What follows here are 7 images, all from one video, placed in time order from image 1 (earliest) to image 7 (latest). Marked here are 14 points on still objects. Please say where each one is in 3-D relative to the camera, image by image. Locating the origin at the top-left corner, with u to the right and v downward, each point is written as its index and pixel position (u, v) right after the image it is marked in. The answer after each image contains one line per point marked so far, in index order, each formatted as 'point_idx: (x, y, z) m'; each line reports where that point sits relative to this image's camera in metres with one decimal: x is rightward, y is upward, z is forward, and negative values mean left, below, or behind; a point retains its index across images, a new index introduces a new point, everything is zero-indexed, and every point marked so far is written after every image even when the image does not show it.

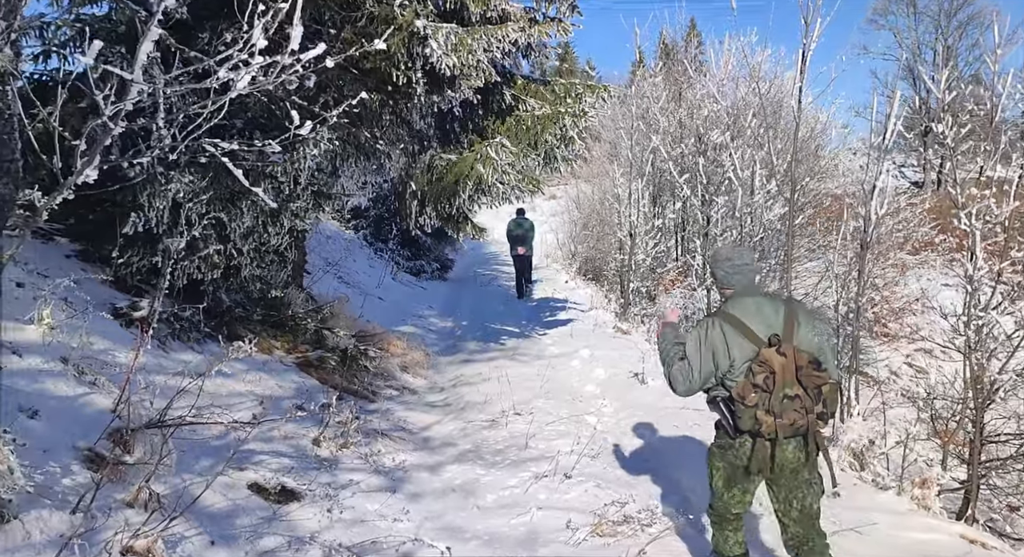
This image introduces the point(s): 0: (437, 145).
0: (-0.9, +1.5, +8.3) m
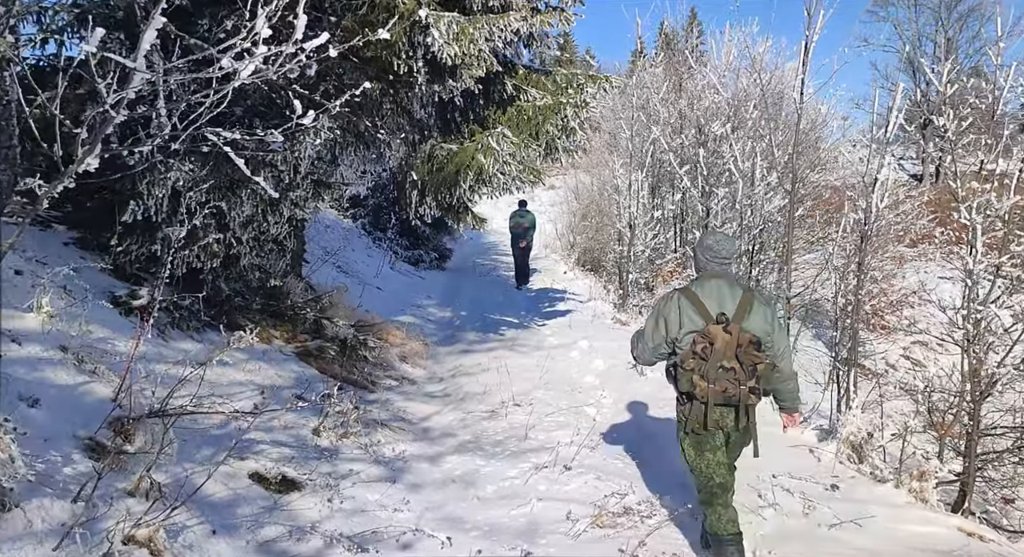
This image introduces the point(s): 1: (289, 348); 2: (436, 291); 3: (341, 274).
0: (-0.9, +1.7, +8.2) m
1: (-2.3, -0.7, +7.2) m
2: (-1.6, -0.3, +14.7) m
3: (-2.9, +0.1, +12.1) m
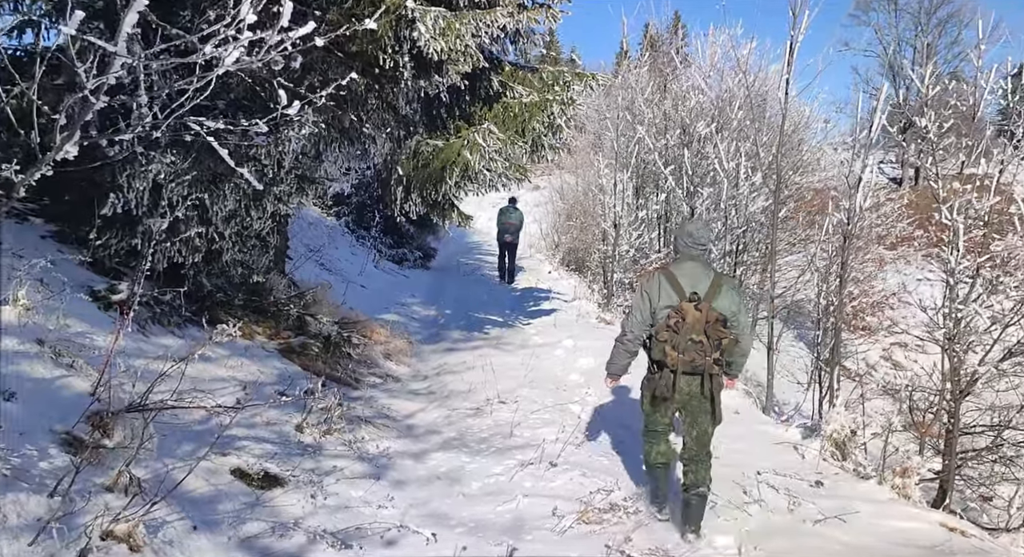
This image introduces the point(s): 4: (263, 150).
0: (-1.0, +1.7, +8.2) m
1: (-2.4, -0.7, +7.1) m
2: (-1.9, -0.2, +14.6) m
3: (-3.2, +0.1, +12.0) m
4: (-2.2, +1.1, +6.4) m
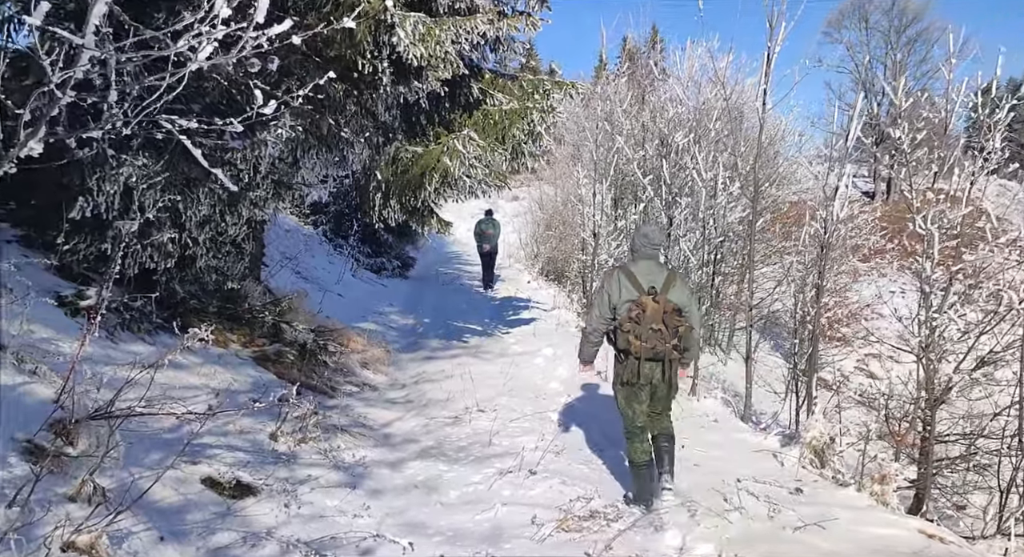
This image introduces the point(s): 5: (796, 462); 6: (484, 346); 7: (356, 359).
0: (-1.2, +1.6, +8.1) m
1: (-2.6, -0.7, +7.0) m
2: (-2.3, -0.4, +14.5) m
3: (-3.5, 0.0, +11.8) m
4: (-2.4, +1.1, +6.3) m
5: (+2.2, -1.4, +5.6) m
6: (-0.4, -1.0, +10.7) m
7: (-1.8, -1.0, +8.4) m
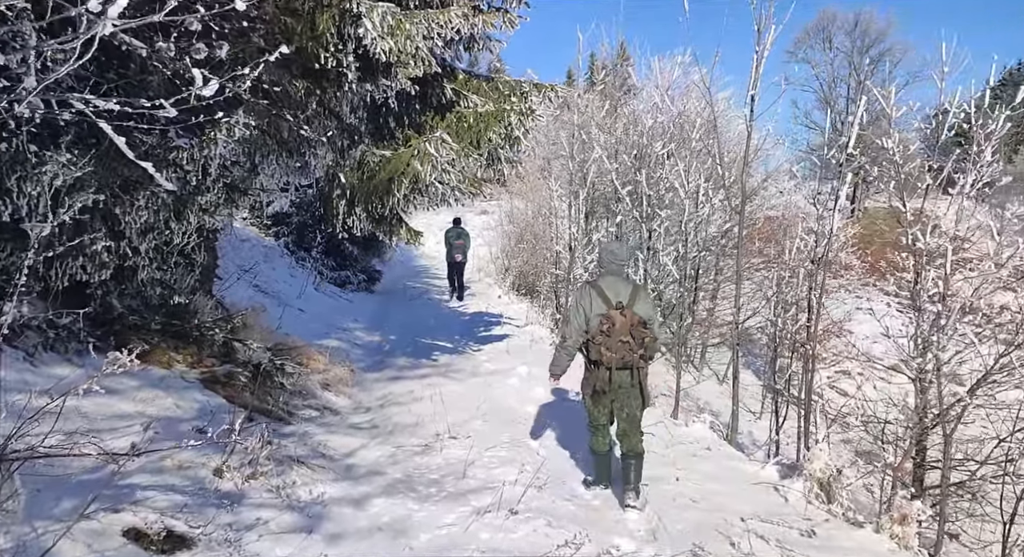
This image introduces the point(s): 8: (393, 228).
0: (-1.5, +1.5, +7.6) m
1: (-2.8, -0.8, +6.3) m
2: (-2.9, -0.7, +13.9) m
3: (-3.9, -0.2, +11.1) m
4: (-2.6, +1.0, +5.7) m
5: (+2.1, -1.5, +5.1) m
6: (-0.8, -1.2, +10.1) m
7: (-2.1, -1.1, +7.8) m
8: (-1.3, +0.6, +8.0) m
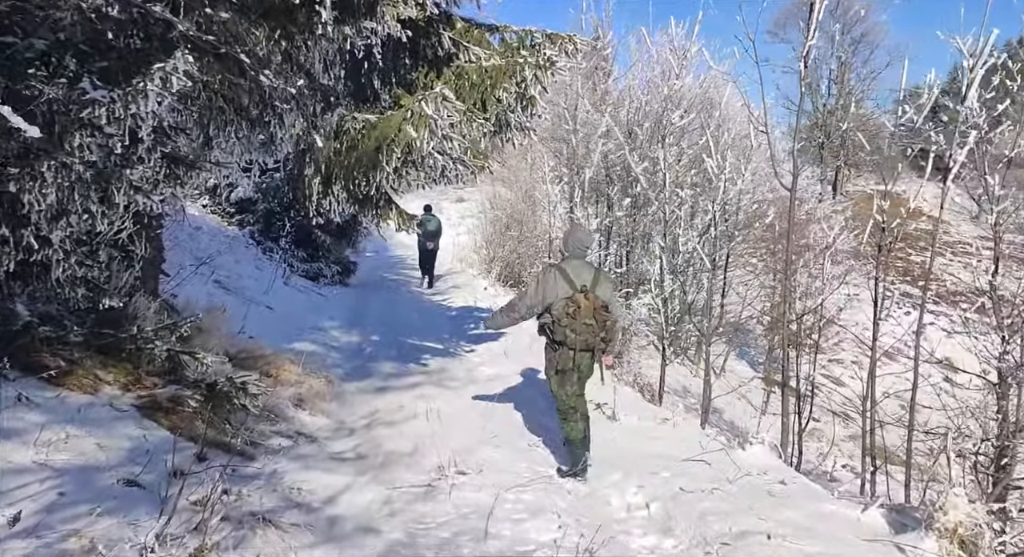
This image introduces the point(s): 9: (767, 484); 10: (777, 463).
0: (-1.4, +1.5, +6.2) m
1: (-2.7, -0.8, +4.9) m
2: (-3.0, -0.6, +12.4) m
3: (-4.0, -0.1, +9.7) m
4: (-2.4, +1.0, +4.2) m
5: (+2.3, -1.5, +3.9) m
6: (-0.8, -1.1, +8.8) m
7: (-2.0, -1.1, +6.4) m
8: (-1.3, +0.6, +6.6) m
9: (+1.8, -1.4, +4.9) m
10: (+2.1, -1.4, +5.6) m
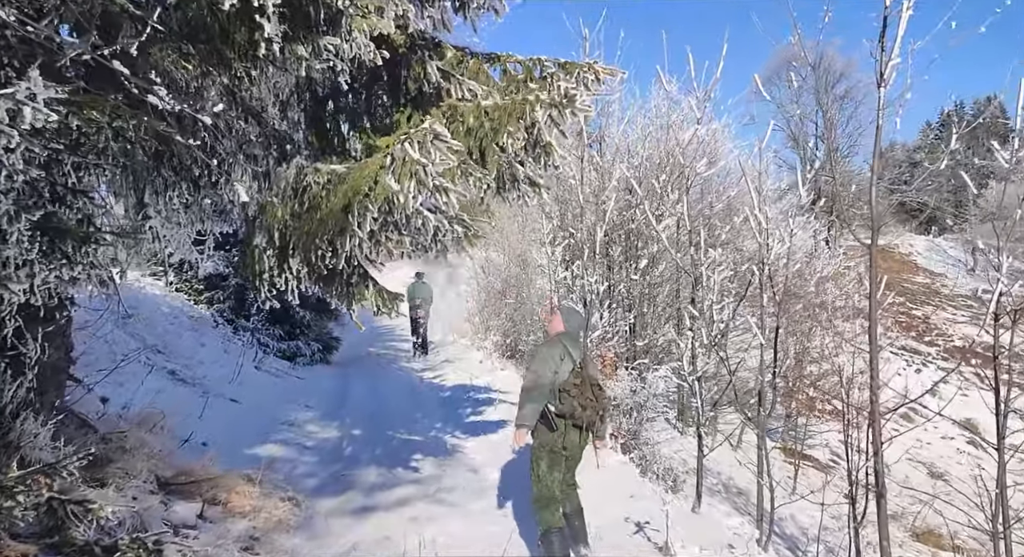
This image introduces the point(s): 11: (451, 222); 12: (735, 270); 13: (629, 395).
0: (-1.4, +0.8, +4.8) m
1: (-2.5, -1.4, +3.4) m
2: (-3.0, -1.8, +10.9) m
3: (-3.9, -1.2, +8.1) m
4: (-2.3, +0.5, +2.8) m
5: (+2.5, -1.8, +2.4) m
6: (-0.7, -2.0, +7.2) m
7: (-1.9, -1.8, +4.8) m
8: (-1.2, -0.1, +5.2) m
9: (+1.9, -1.8, +3.3) m
10: (+2.2, -1.9, +4.1) m
11: (-0.4, +0.4, +4.7) m
12: (+4.4, +0.2, +14.0) m
13: (+2.1, -2.1, +12.7) m
